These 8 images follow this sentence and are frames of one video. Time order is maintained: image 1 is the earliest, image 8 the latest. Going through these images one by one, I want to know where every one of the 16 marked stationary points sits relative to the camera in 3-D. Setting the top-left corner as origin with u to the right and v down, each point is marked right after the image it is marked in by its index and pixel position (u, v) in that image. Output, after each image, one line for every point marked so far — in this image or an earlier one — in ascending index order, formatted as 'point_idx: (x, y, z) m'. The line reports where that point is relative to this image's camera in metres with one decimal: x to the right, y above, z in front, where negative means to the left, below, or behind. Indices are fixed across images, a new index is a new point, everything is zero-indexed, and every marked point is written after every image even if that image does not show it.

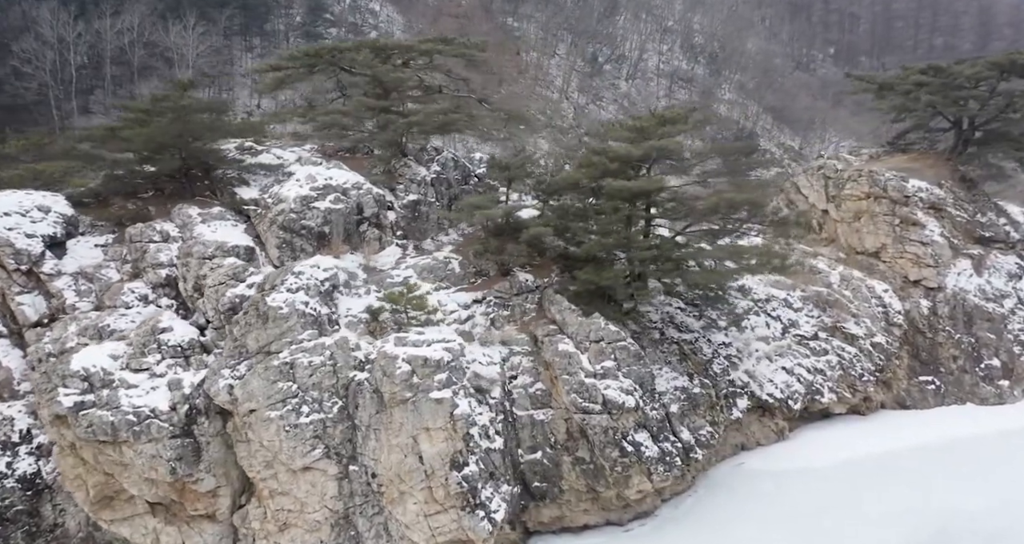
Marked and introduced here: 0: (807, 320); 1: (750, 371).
0: (+6.3, -1.1, +17.7) m
1: (+4.5, -1.9, +15.8) m
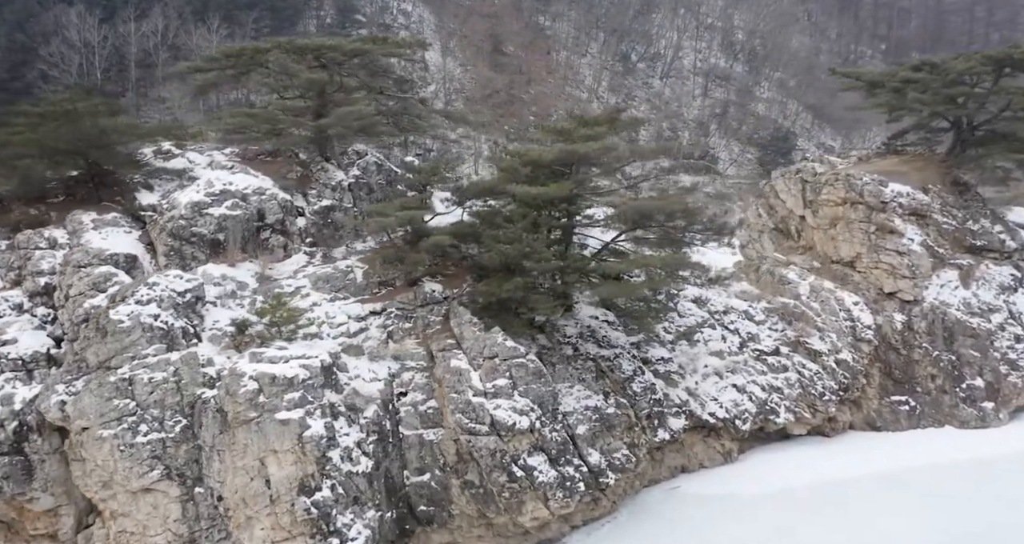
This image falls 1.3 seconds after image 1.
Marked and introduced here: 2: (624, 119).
0: (+5.2, -1.3, +16.6) m
1: (+3.2, -2.1, +14.9) m
2: (+1.6, +2.5, +13.6) m
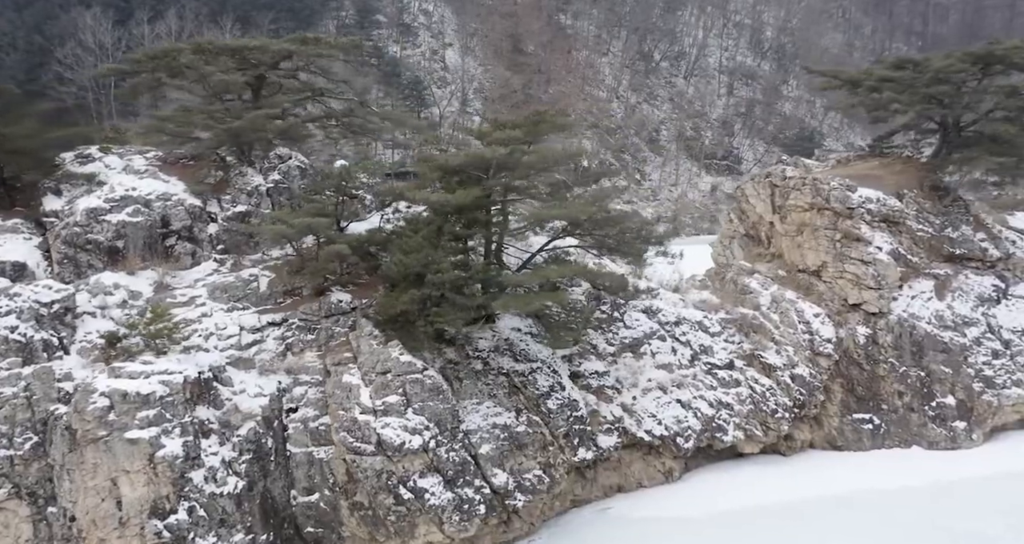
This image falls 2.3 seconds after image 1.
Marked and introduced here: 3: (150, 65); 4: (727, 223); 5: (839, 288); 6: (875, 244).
0: (+4.0, -1.5, +15.8) m
1: (+2.0, -2.3, +14.2) m
2: (+0.4, +2.3, +13.0) m
3: (-6.2, +3.5, +14.2) m
4: (+5.0, +1.1, +19.3) m
5: (+6.4, -0.3, +16.3) m
6: (+7.1, +0.5, +16.2) m
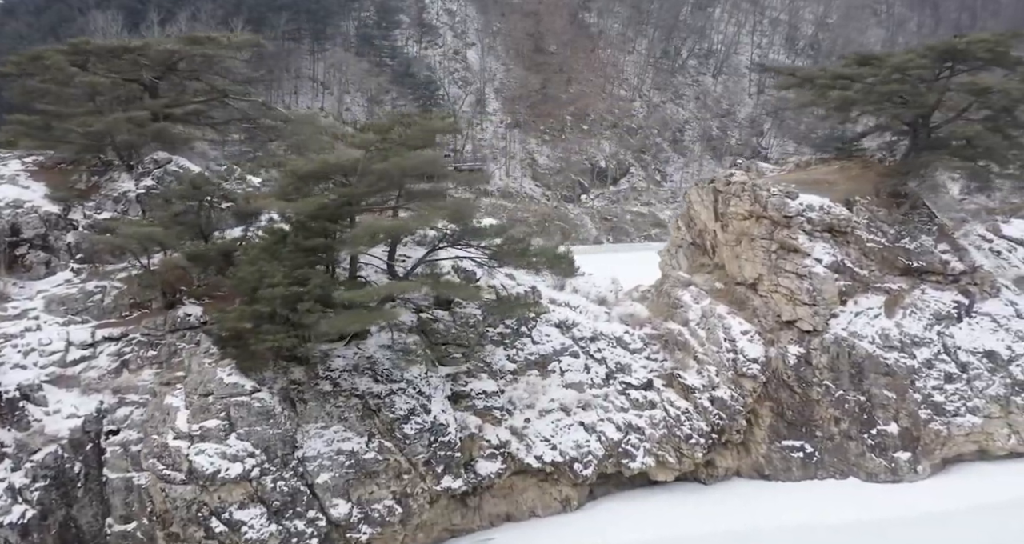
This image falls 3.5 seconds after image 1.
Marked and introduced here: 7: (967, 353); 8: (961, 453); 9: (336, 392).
0: (+2.3, -1.7, +14.7) m
1: (+0.1, -2.5, +13.2) m
2: (-1.5, +2.1, +12.1) m
3: (-8.0, +3.4, +13.8) m
4: (+3.5, +0.9, +18.0) m
5: (+4.7, -0.6, +15.0) m
6: (+5.4, +0.3, +14.8) m
7: (+8.2, -1.5, +15.0) m
8: (+8.0, -3.2, +14.7) m
9: (-2.3, -1.6, +11.2) m
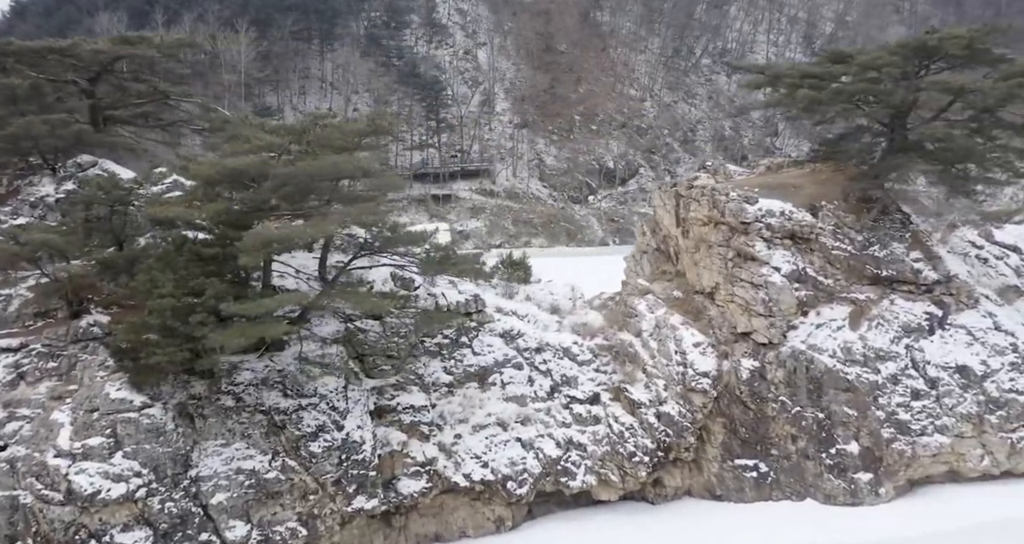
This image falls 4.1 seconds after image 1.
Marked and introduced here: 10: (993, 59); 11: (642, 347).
0: (+1.3, -1.8, +14.0) m
1: (-0.9, -2.6, +12.6) m
2: (-2.5, +2.0, +11.6) m
3: (-9.0, +3.3, +13.5) m
4: (+2.7, +0.8, +17.3) m
5: (+3.7, -0.7, +14.3) m
6: (+4.4, +0.1, +14.1) m
7: (+7.2, -1.6, +14.1) m
8: (+7.0, -3.4, +13.9) m
9: (-3.4, -1.7, +10.7) m
10: (+8.9, +3.9, +15.3) m
11: (+2.3, -1.3, +14.3) m
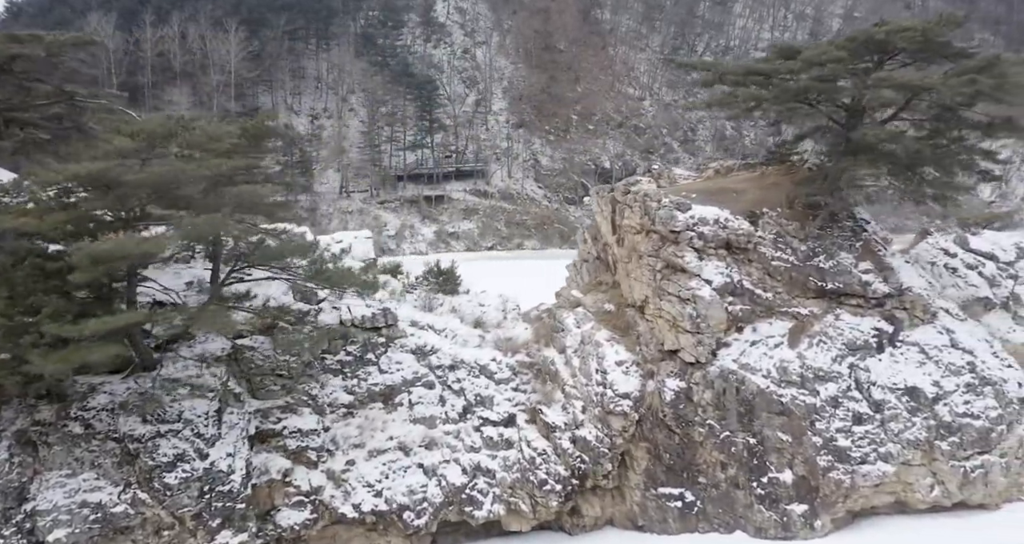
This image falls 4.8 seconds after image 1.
0: (-0.1, -2.0, +13.1) m
1: (-2.4, -2.8, +11.7) m
2: (-4.0, +1.8, +10.7) m
3: (-10.4, +3.1, +12.8) m
4: (+1.4, +0.6, +16.3) m
5: (+2.3, -0.9, +13.3) m
6: (+3.0, -0.1, +13.0) m
7: (+5.8, -1.9, +13.0) m
8: (+5.5, -3.6, +12.8) m
9: (-4.9, -1.9, +9.9) m
10: (+7.5, +3.7, +14.1) m
11: (+0.9, -1.5, +13.4) m
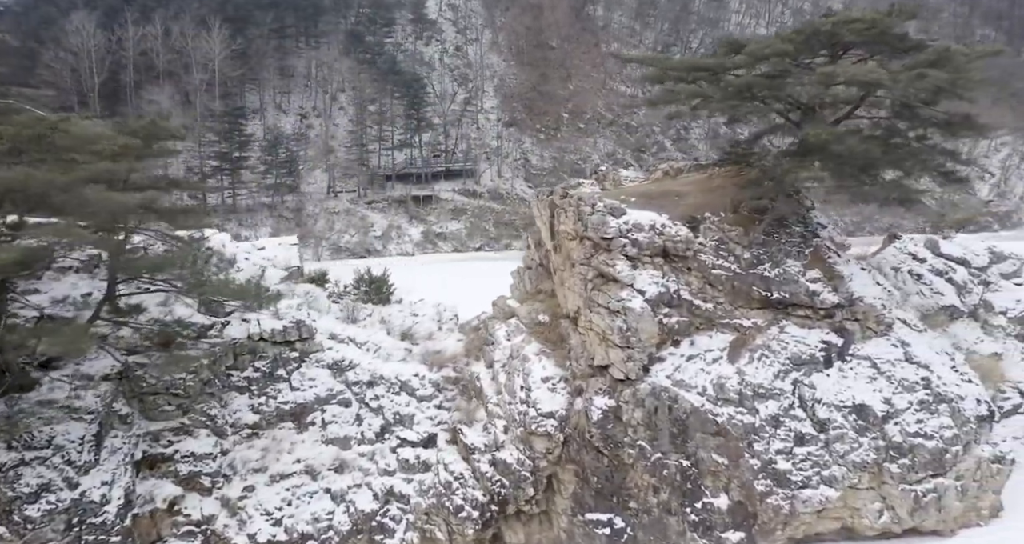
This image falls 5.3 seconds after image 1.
0: (-1.3, -2.2, +12.3) m
1: (-3.5, -3.0, +10.9) m
2: (-5.2, +1.7, +10.0) m
3: (-11.6, +3.0, +12.2) m
4: (+0.2, +0.4, +15.5) m
5: (+1.2, -1.1, +12.4) m
6: (+1.8, -0.2, +12.2) m
7: (+4.7, -2.0, +12.2) m
8: (+4.4, -3.7, +11.9) m
9: (-6.1, -2.1, +9.2) m
10: (+6.4, +3.6, +13.2) m
11: (-0.3, -1.6, +12.6) m
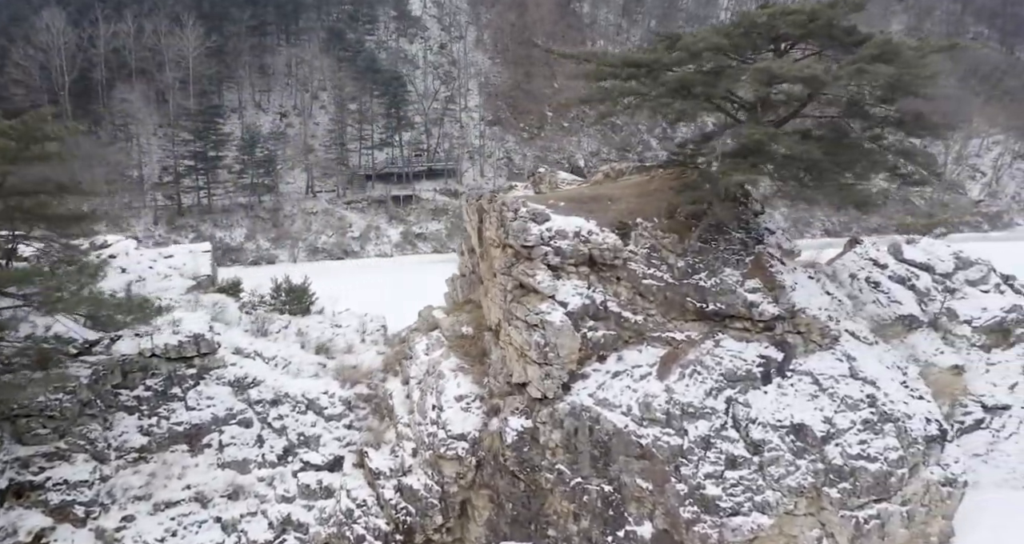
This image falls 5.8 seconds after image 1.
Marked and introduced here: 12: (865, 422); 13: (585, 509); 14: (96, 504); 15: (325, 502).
0: (-2.5, -2.3, +11.5) m
1: (-4.7, -3.1, +10.1) m
2: (-6.4, +1.5, +9.2) m
3: (-12.8, +2.8, +11.3) m
4: (-1.0, +0.3, +14.7) m
5: (0.0, -1.2, +11.6) m
6: (+0.6, -0.4, +11.4) m
7: (+3.5, -2.1, +11.3) m
8: (+3.2, -3.9, +11.1) m
9: (-7.4, -2.2, +8.4) m
10: (+5.2, +3.5, +12.4) m
11: (-1.5, -1.8, +11.7) m
12: (+4.9, -2.1, +11.5) m
13: (+0.9, -3.1, +10.8) m
14: (-5.0, -2.8, +10.3) m
15: (-2.4, -3.0, +10.9) m
